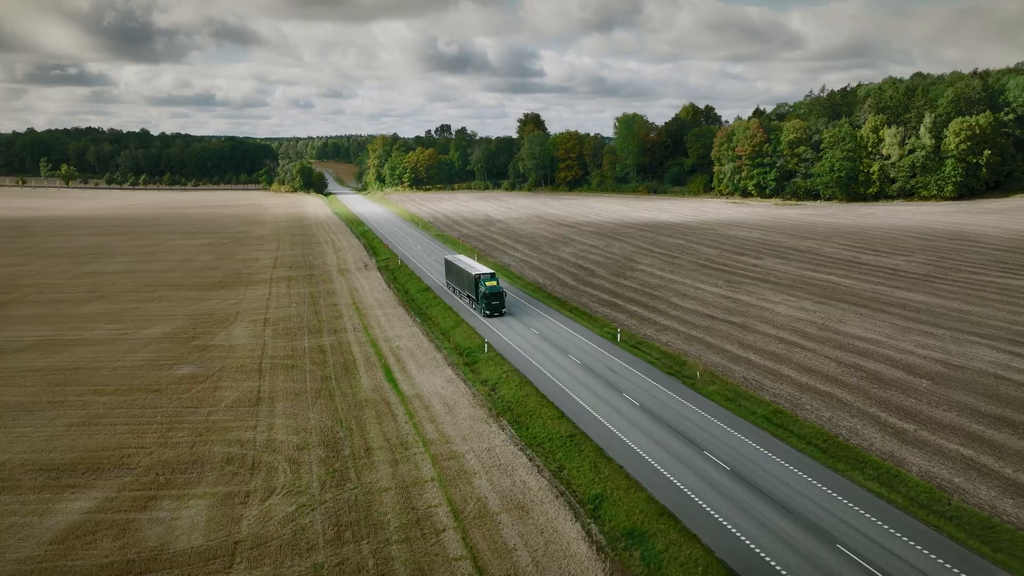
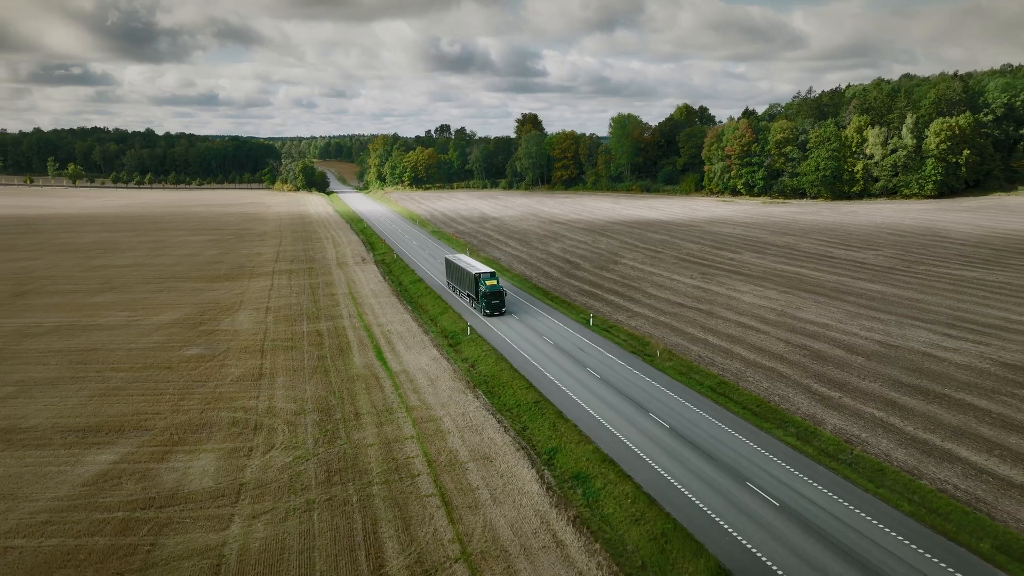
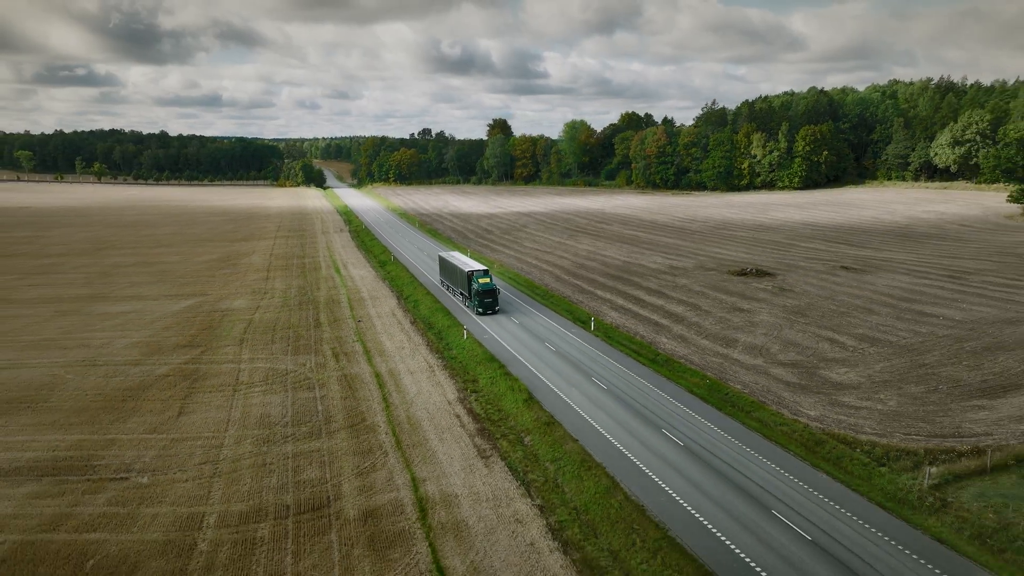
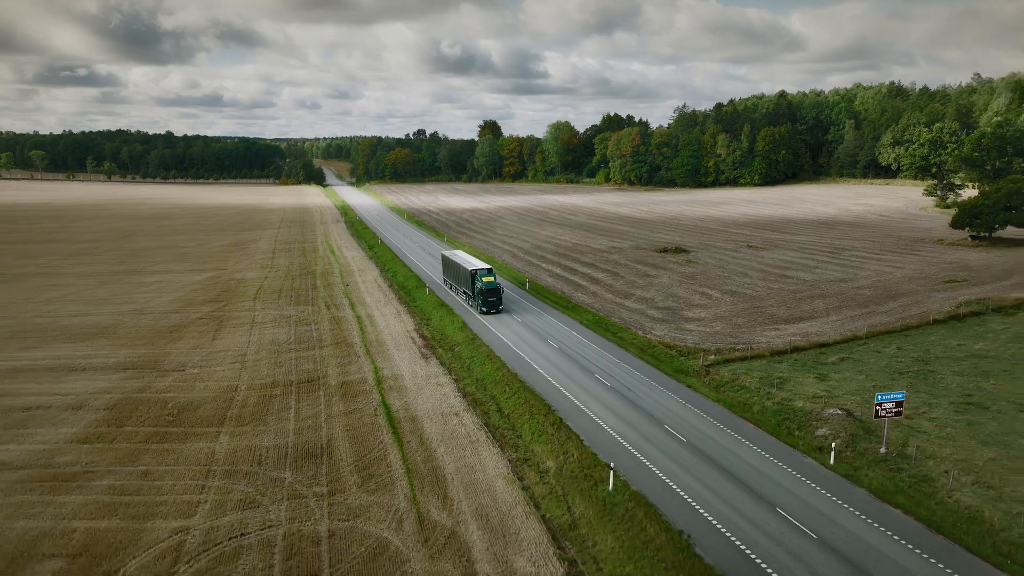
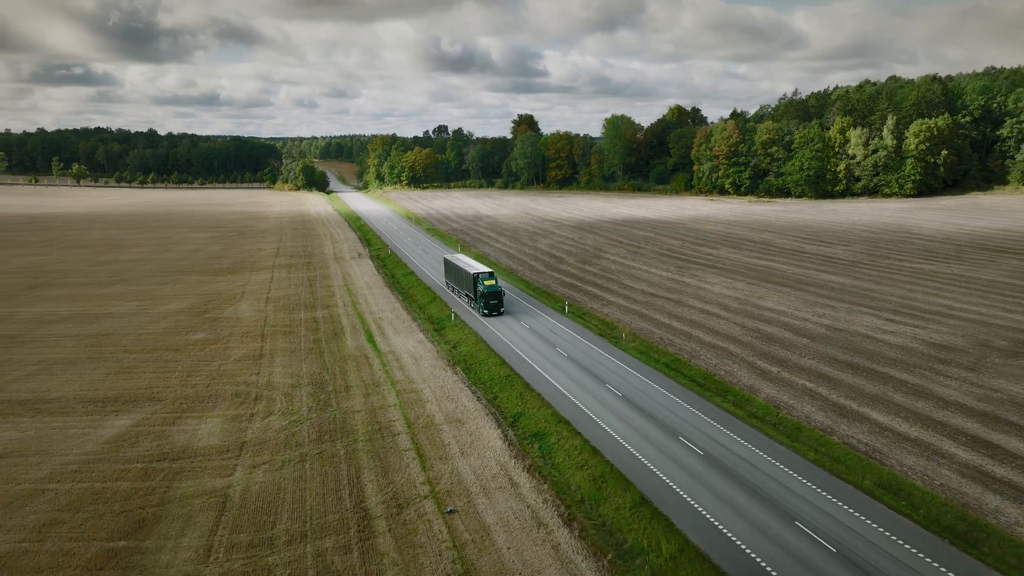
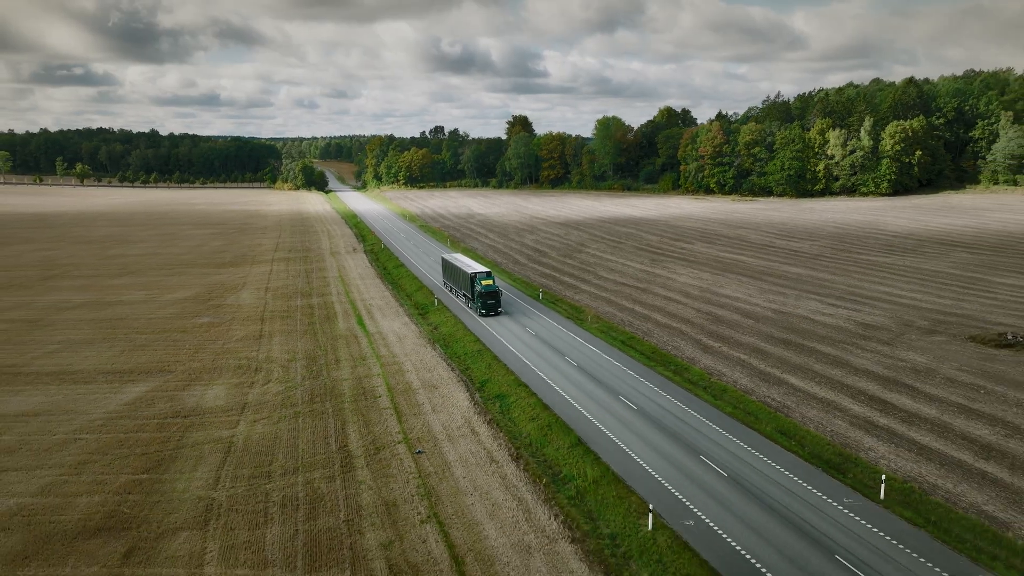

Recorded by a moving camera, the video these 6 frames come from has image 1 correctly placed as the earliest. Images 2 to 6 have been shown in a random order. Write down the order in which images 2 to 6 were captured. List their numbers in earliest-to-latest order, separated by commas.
2, 5, 6, 3, 4
